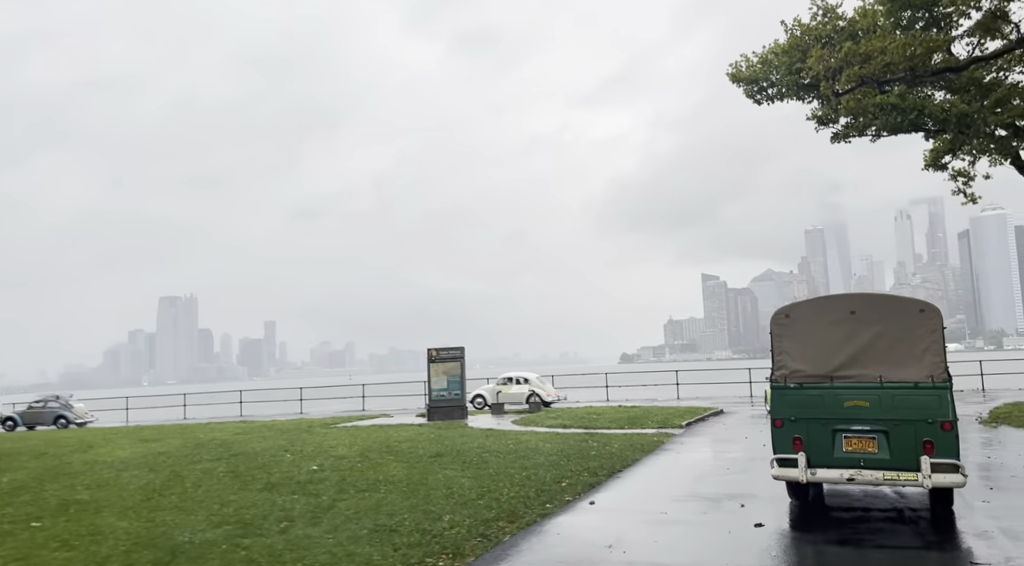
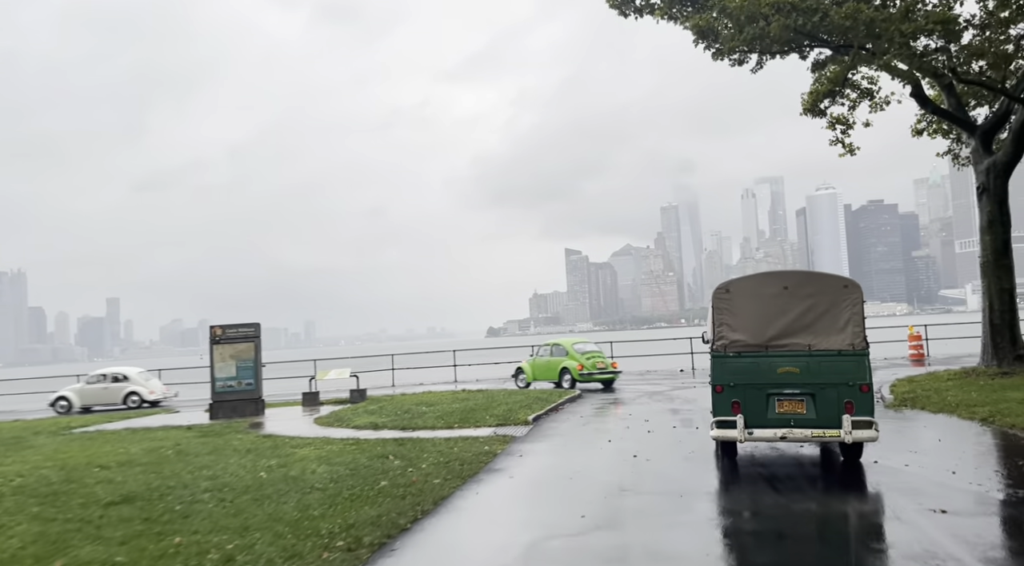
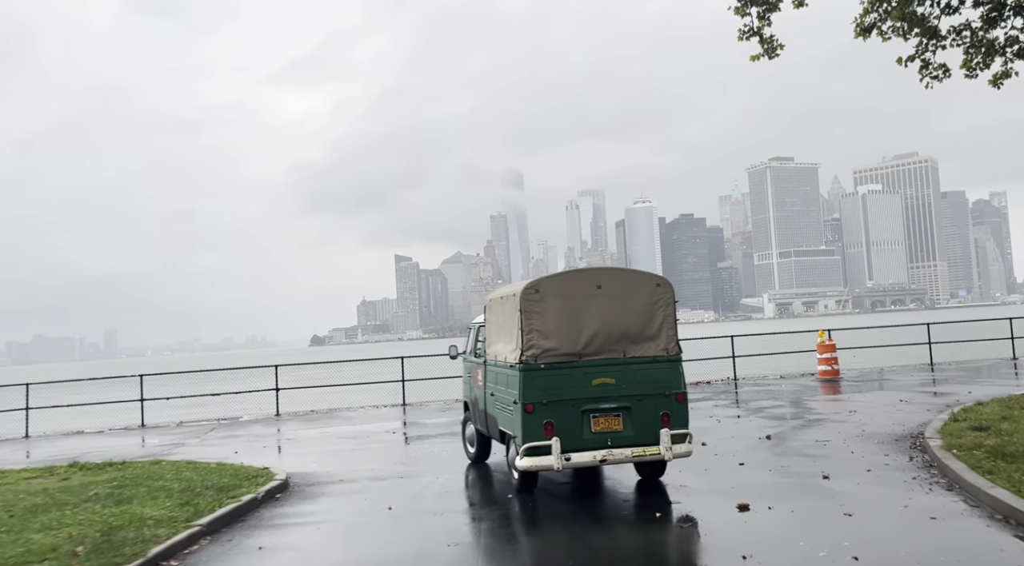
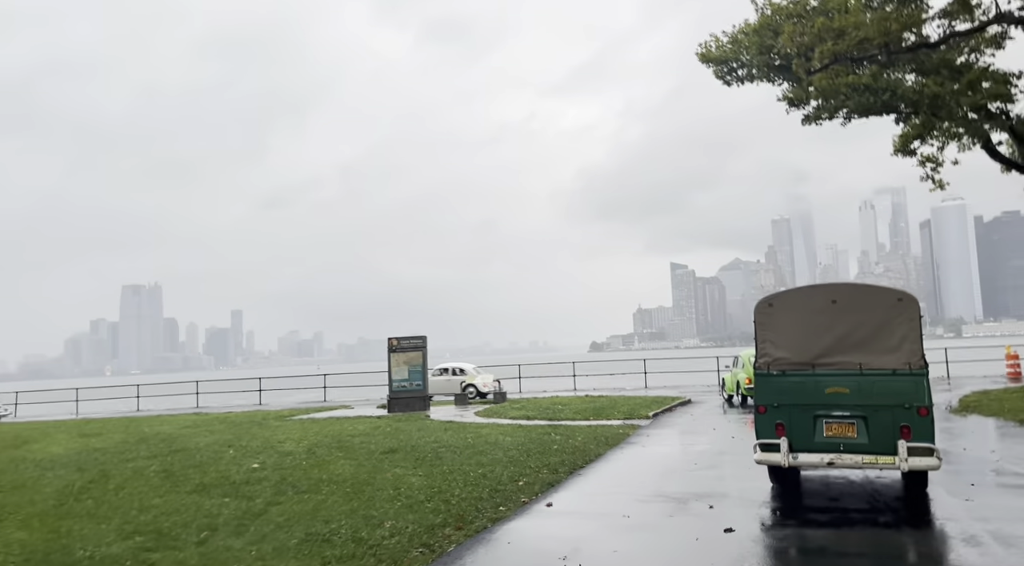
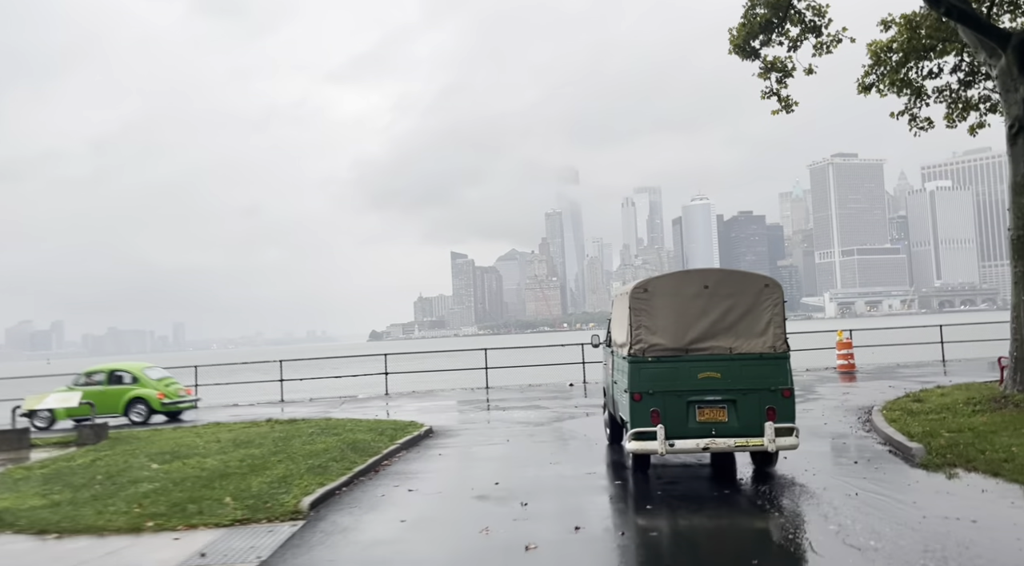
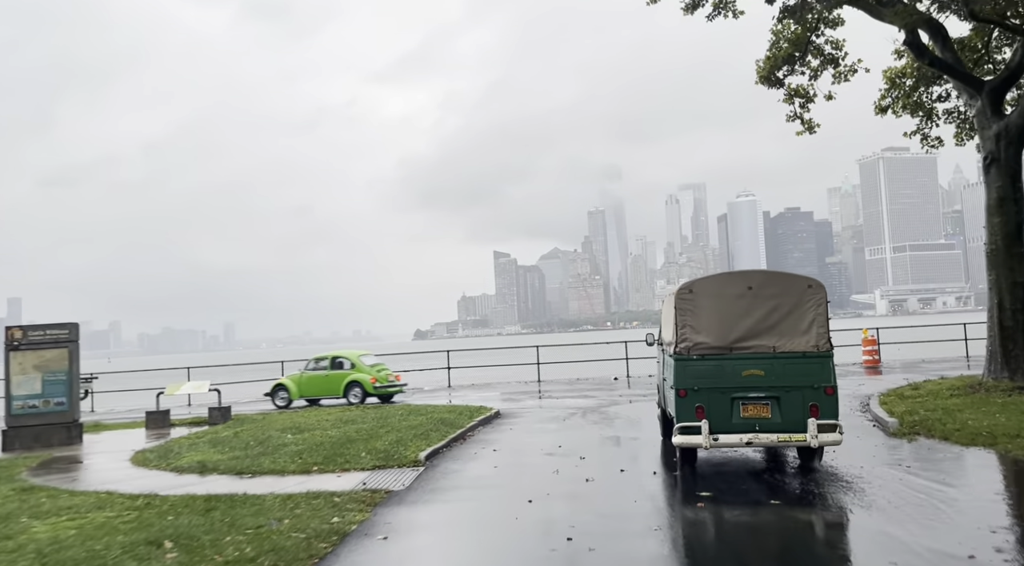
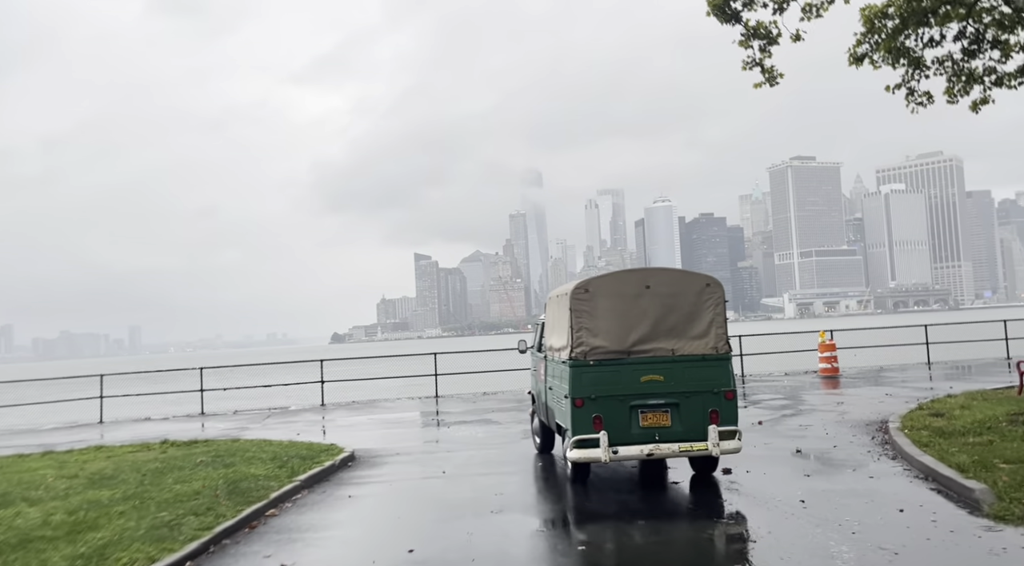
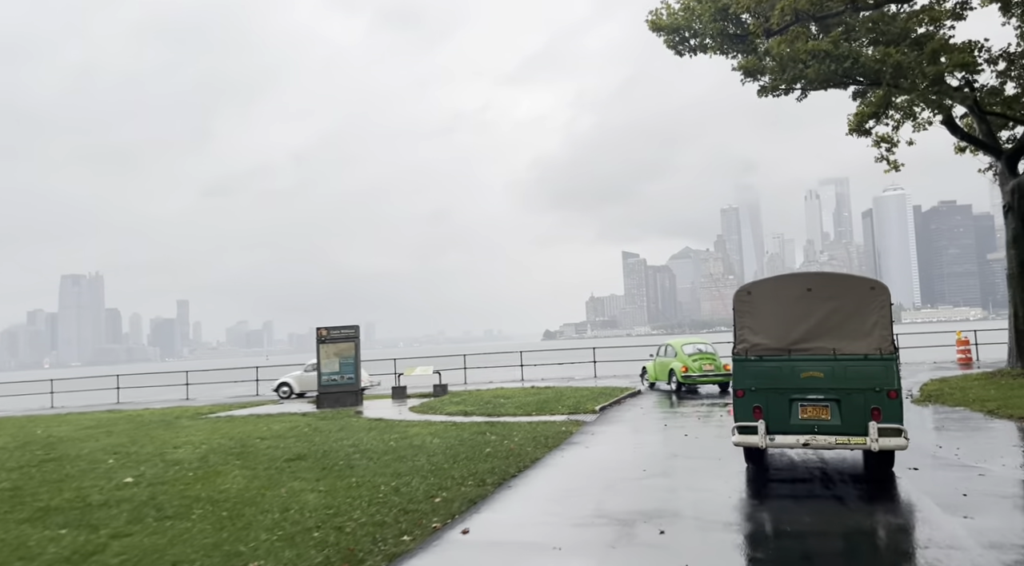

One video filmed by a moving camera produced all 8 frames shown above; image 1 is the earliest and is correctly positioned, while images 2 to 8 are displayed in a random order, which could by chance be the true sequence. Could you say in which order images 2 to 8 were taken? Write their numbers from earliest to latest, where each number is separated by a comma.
4, 8, 2, 6, 5, 7, 3
